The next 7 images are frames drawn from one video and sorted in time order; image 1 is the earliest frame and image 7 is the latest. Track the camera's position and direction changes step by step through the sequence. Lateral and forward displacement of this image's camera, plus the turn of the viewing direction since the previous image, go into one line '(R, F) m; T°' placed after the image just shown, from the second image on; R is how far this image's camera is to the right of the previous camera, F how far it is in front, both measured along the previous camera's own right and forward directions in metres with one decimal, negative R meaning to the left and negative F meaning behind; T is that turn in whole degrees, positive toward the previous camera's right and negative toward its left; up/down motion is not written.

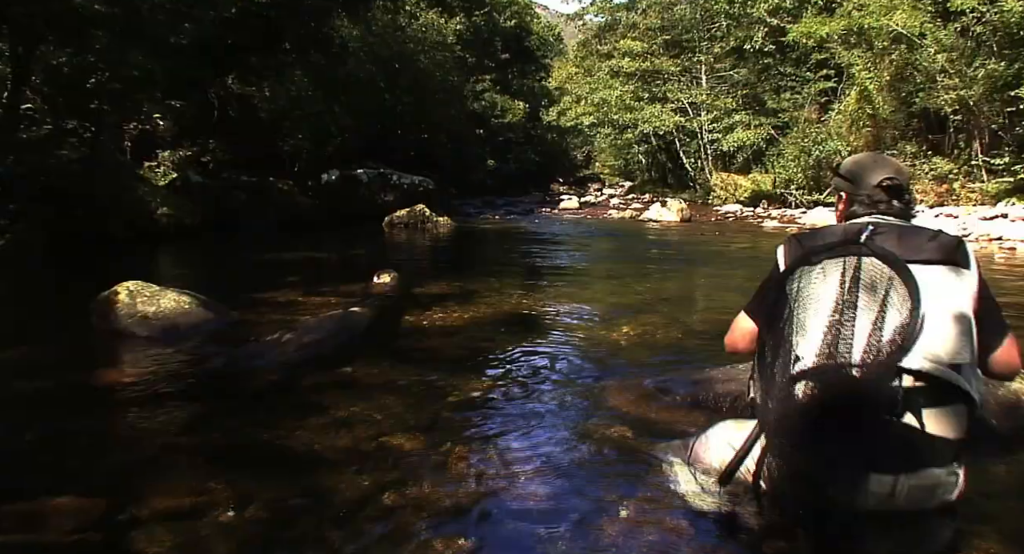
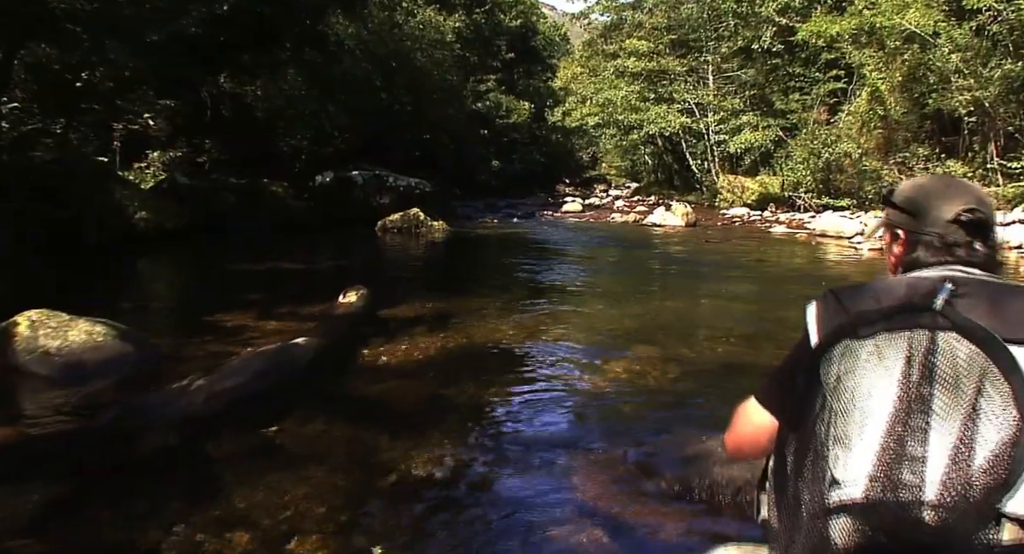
(+0.2, +0.6) m; -1°
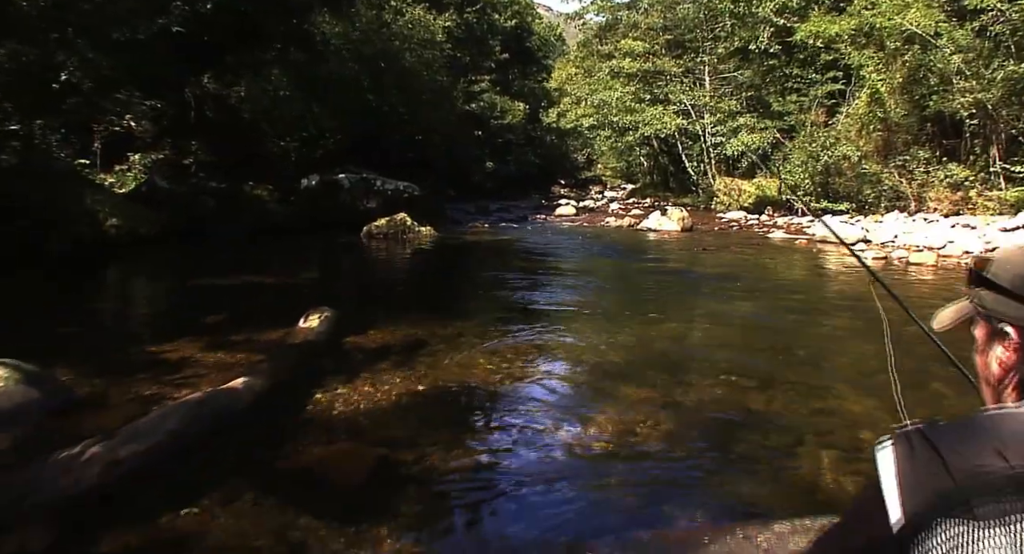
(+0.1, +0.5) m; 0°
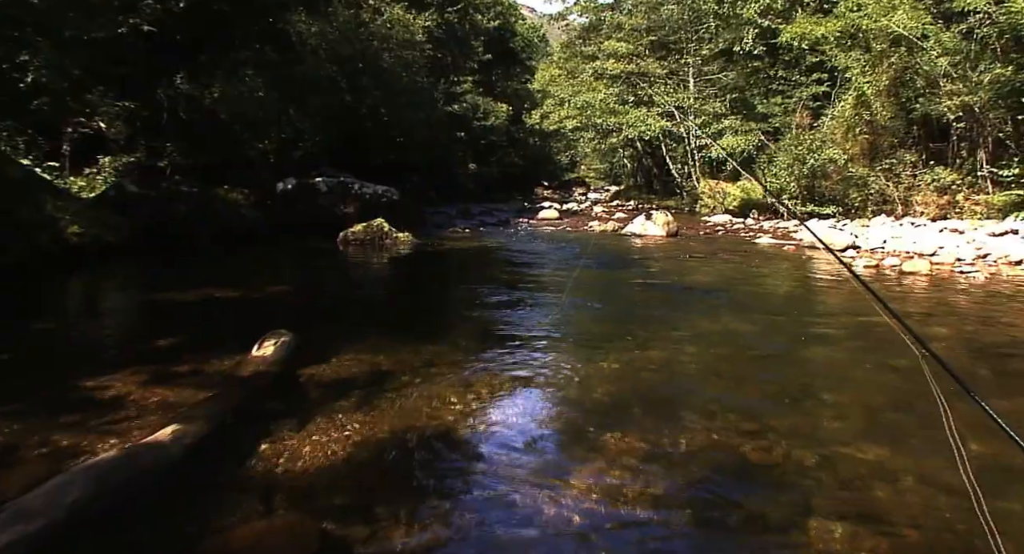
(0.0, +0.5) m; +1°
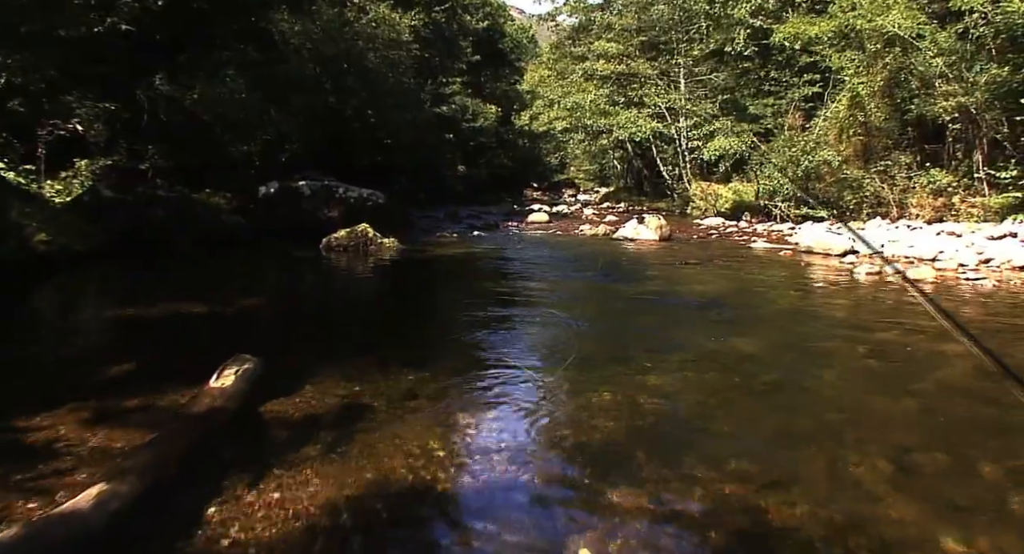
(0.0, +0.5) m; +1°
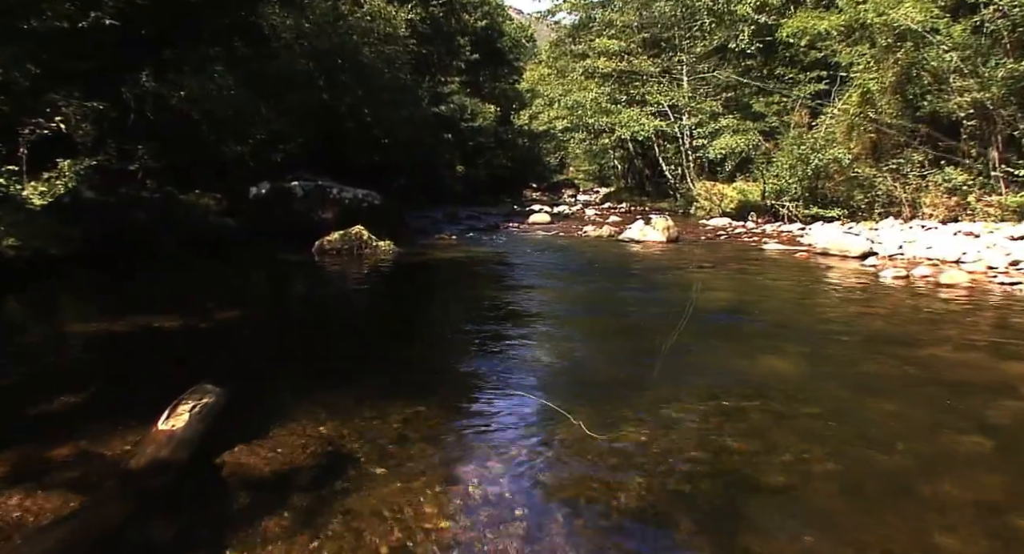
(-0.1, +0.7) m; 0°
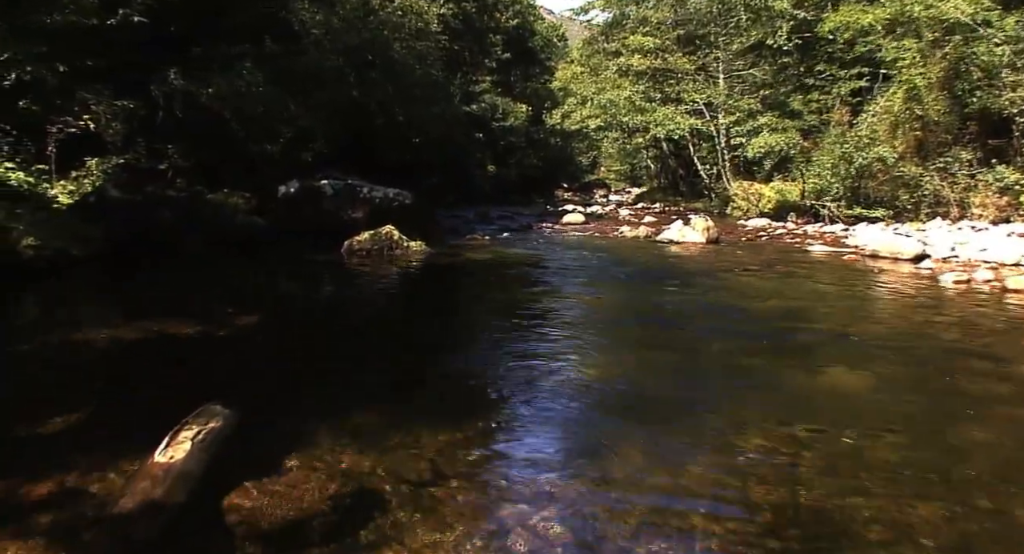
(-0.1, +0.5) m; -3°
